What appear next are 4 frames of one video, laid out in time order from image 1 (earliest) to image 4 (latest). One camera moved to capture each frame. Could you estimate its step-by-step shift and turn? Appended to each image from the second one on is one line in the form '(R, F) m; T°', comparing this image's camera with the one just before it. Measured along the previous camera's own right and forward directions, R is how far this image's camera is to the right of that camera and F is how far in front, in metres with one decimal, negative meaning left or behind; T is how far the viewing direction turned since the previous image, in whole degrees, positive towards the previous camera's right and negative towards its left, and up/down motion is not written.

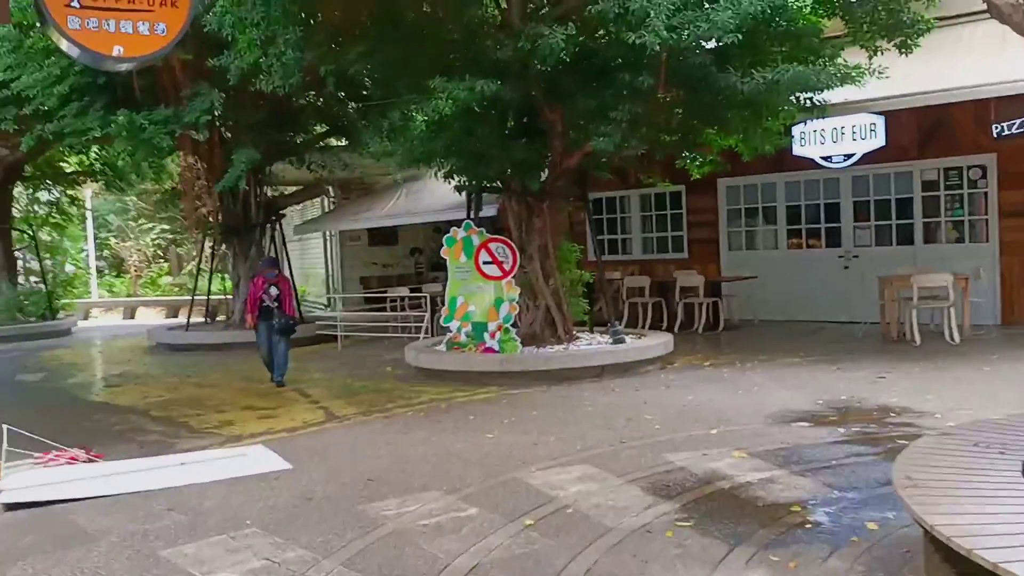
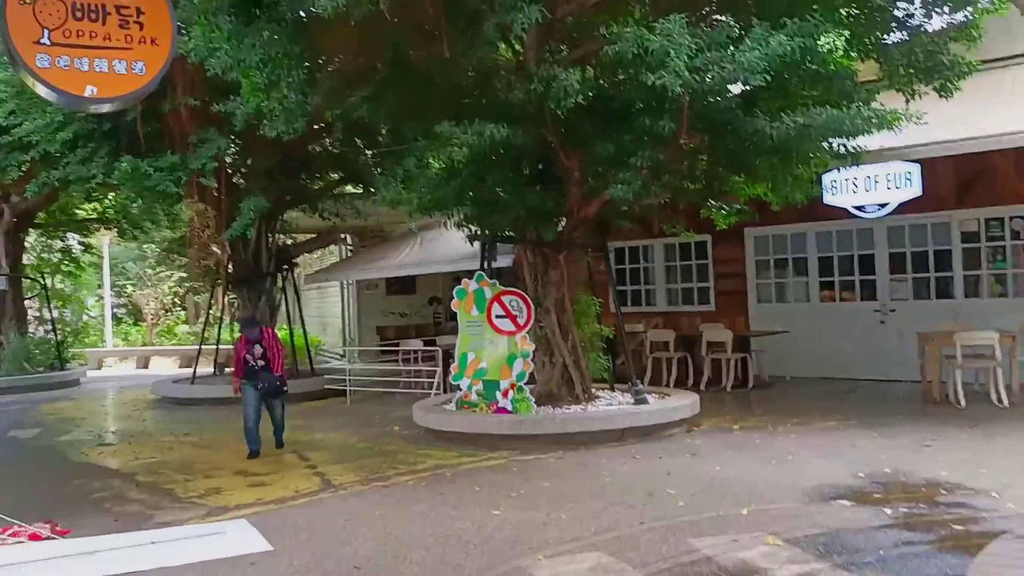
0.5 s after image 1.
(+0.2, +0.8) m; -2°
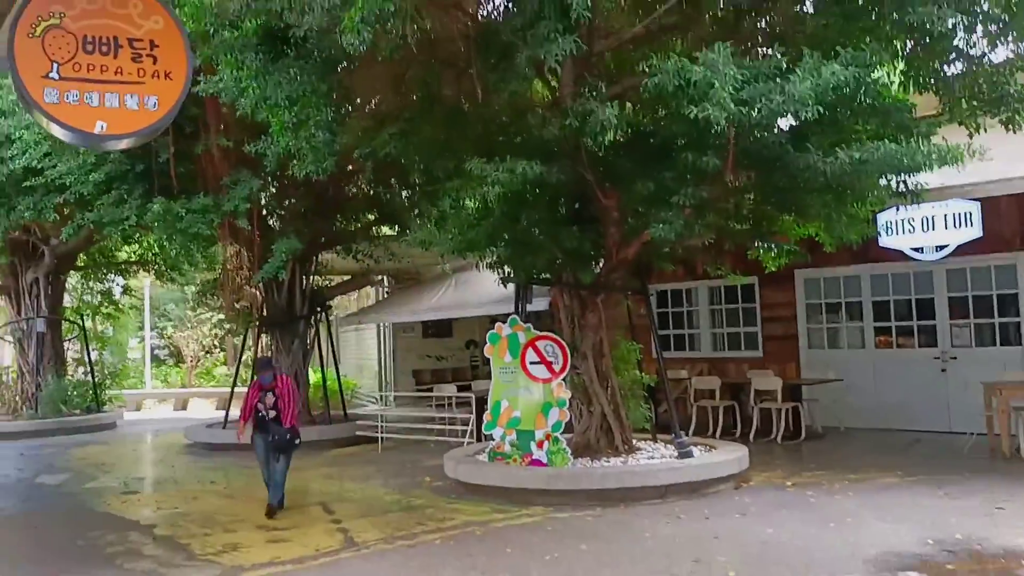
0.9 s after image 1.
(+0.1, +0.6) m; -3°
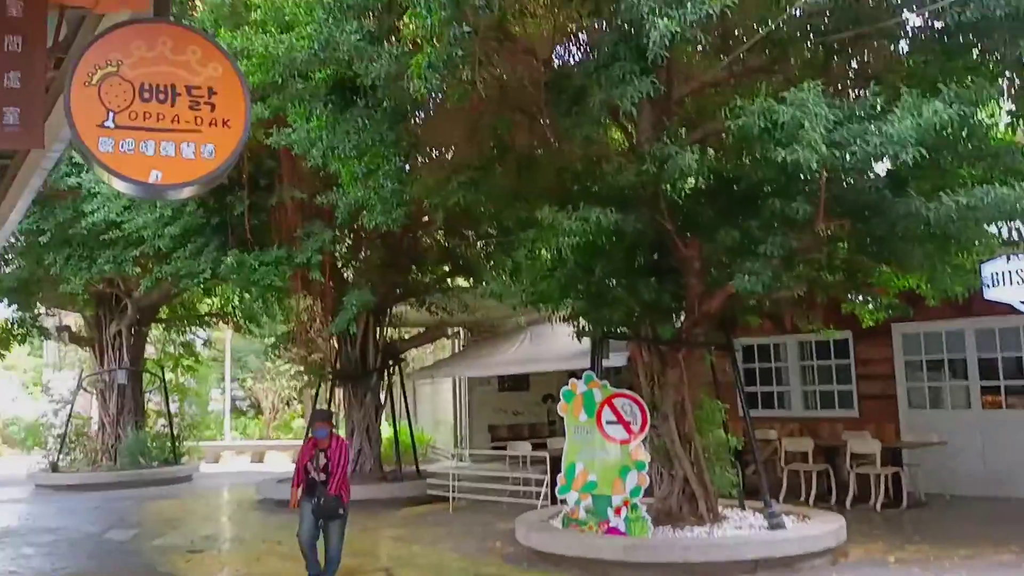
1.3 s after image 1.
(+0.1, +0.6) m; -5°
